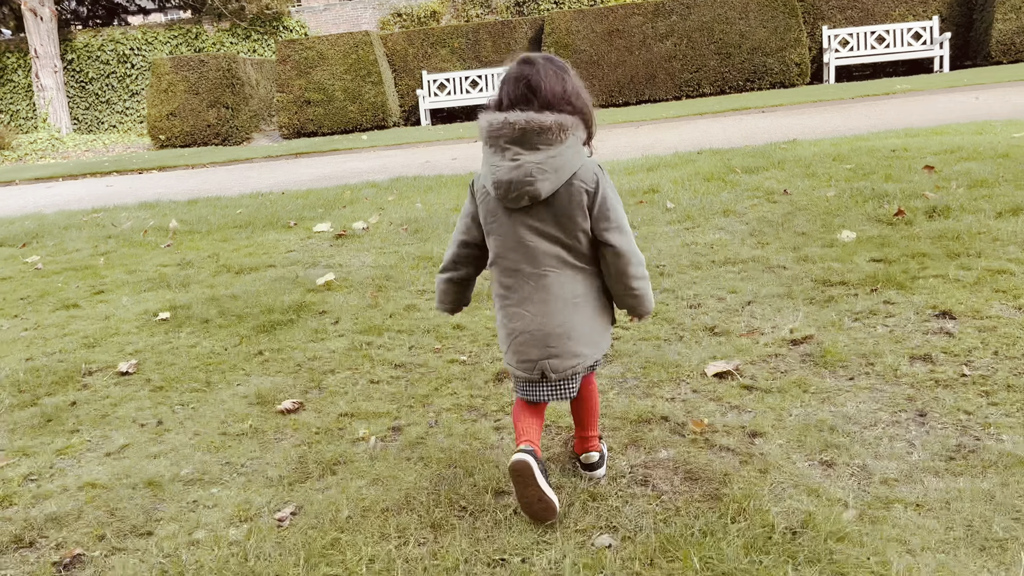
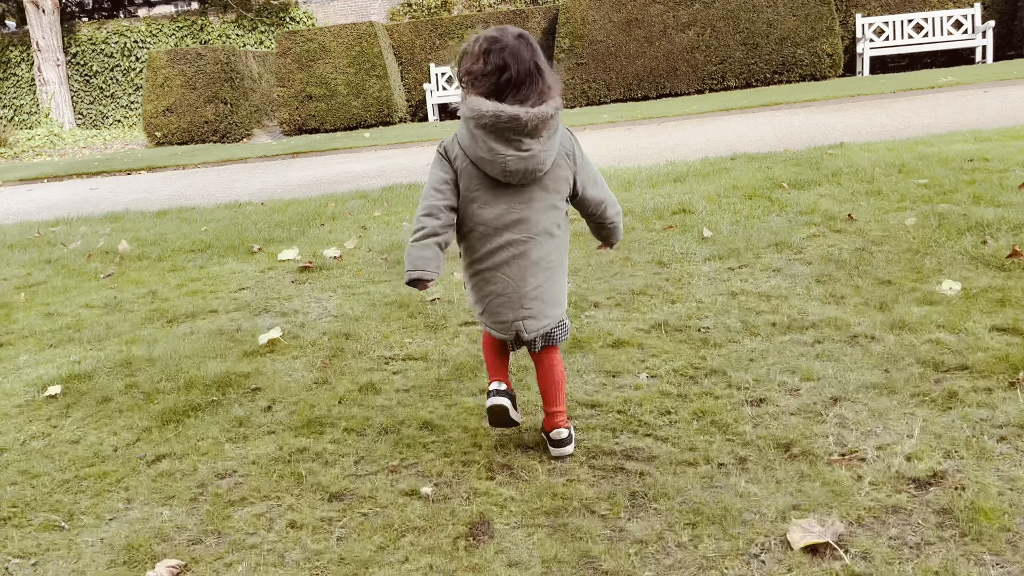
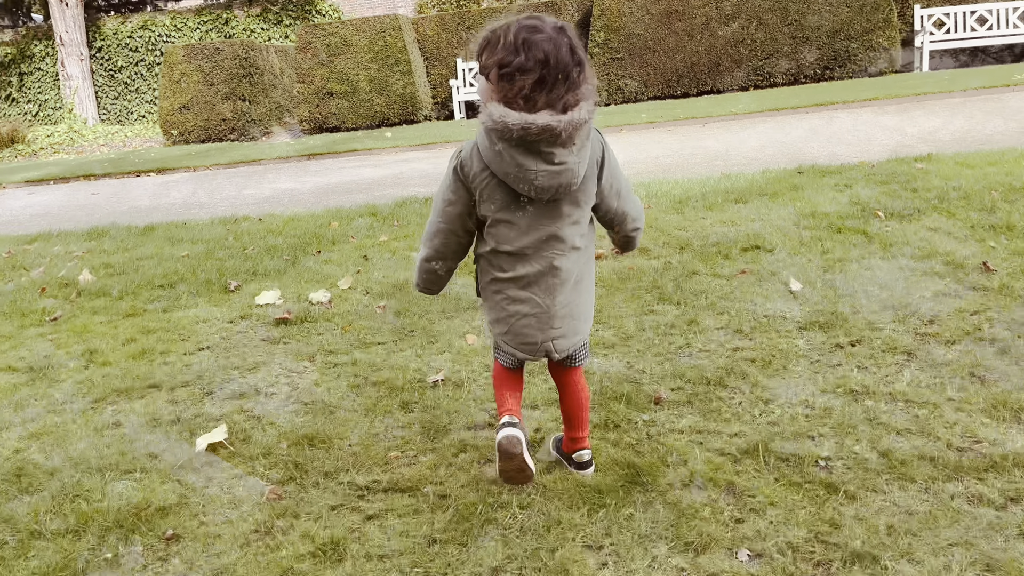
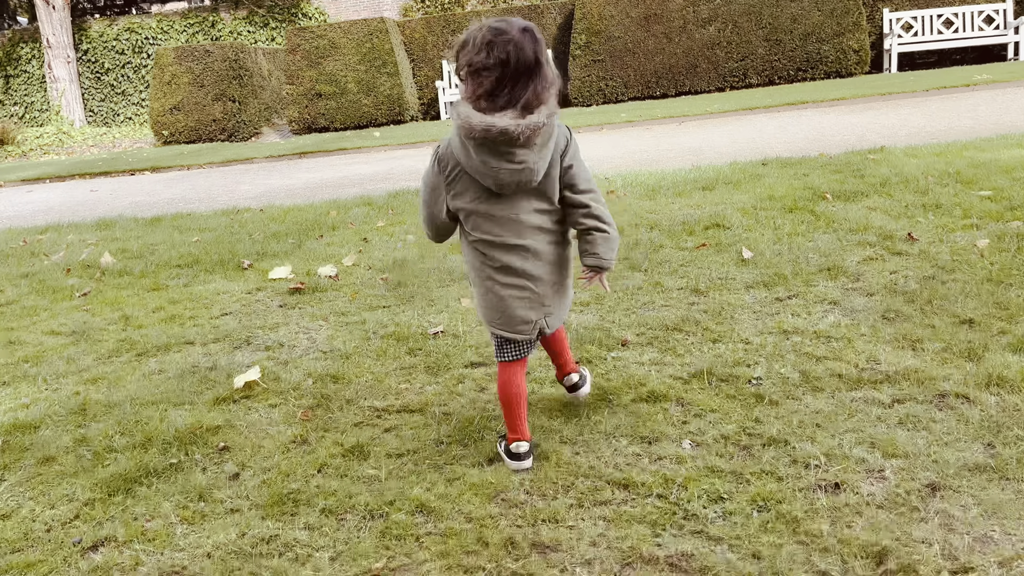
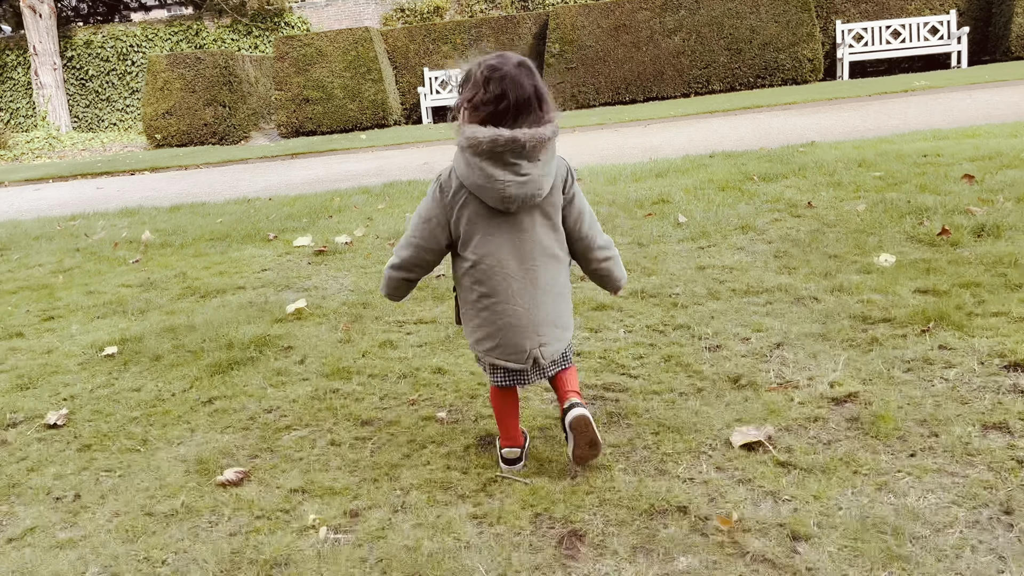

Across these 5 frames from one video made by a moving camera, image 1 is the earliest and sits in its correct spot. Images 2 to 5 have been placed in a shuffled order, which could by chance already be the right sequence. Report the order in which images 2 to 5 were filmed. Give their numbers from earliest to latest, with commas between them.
5, 2, 4, 3
